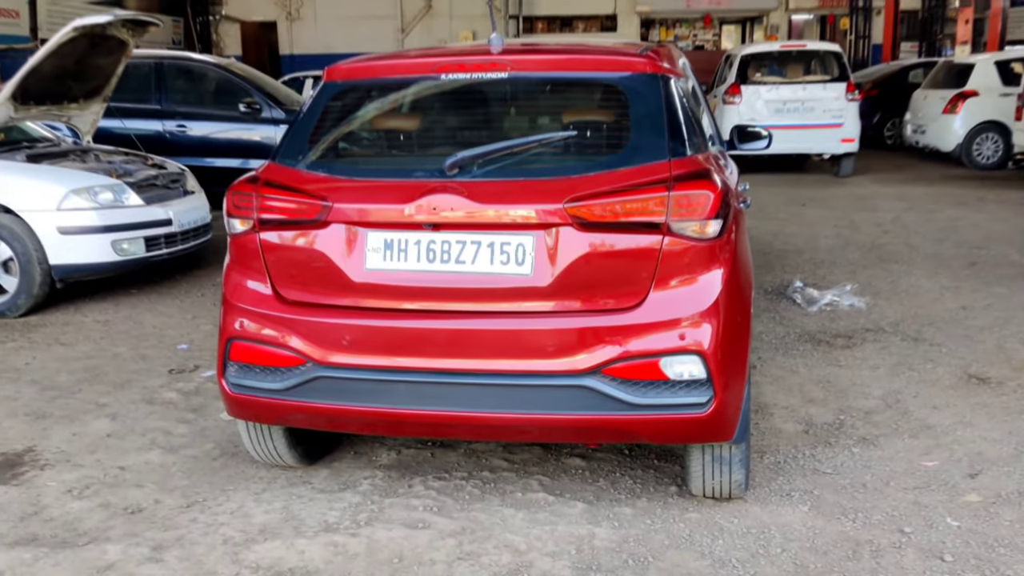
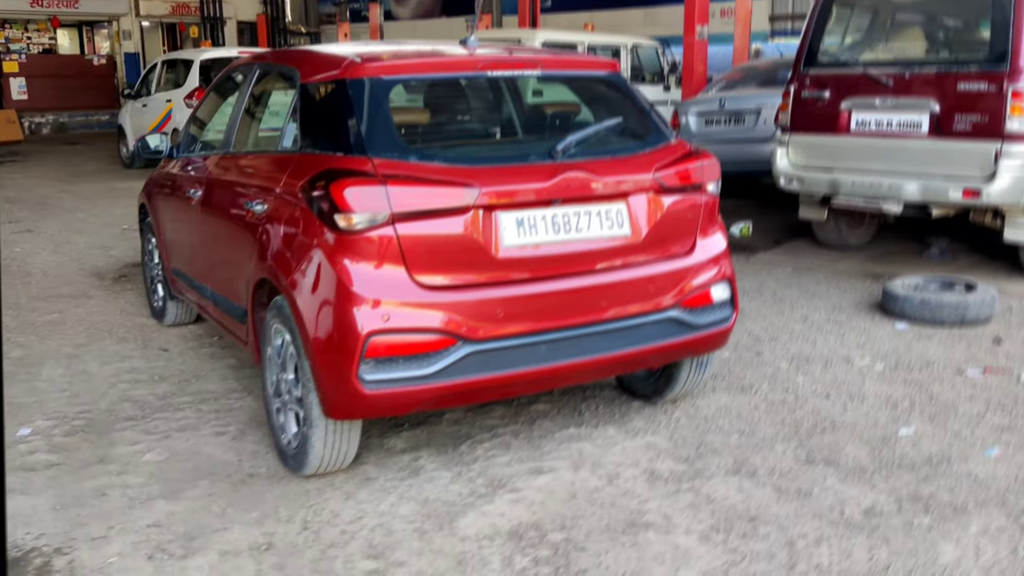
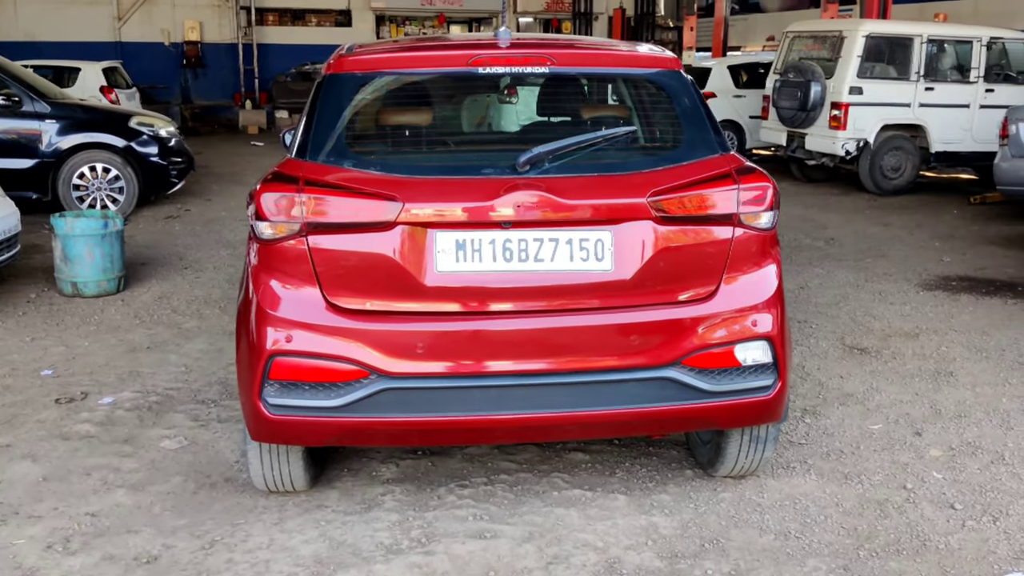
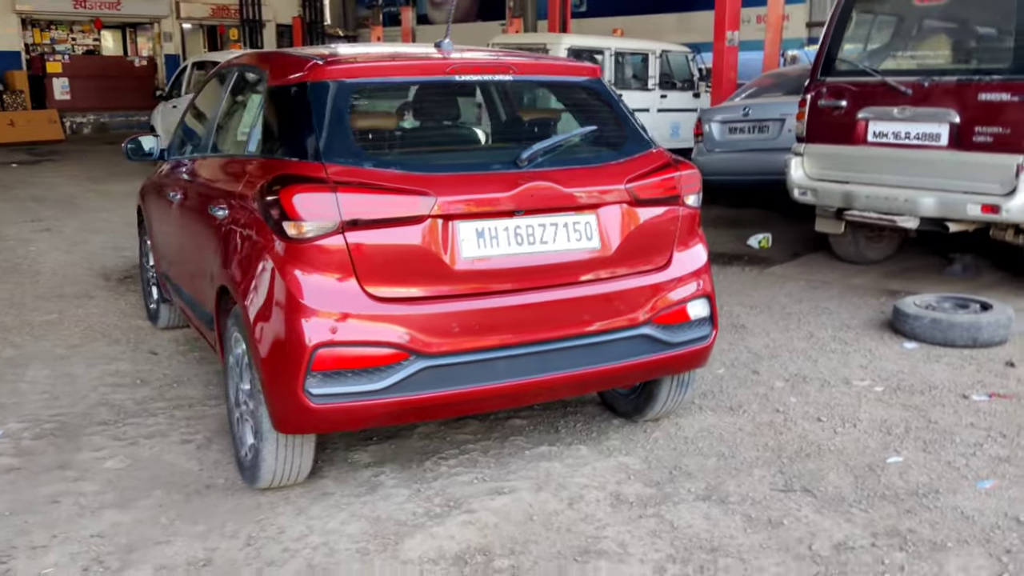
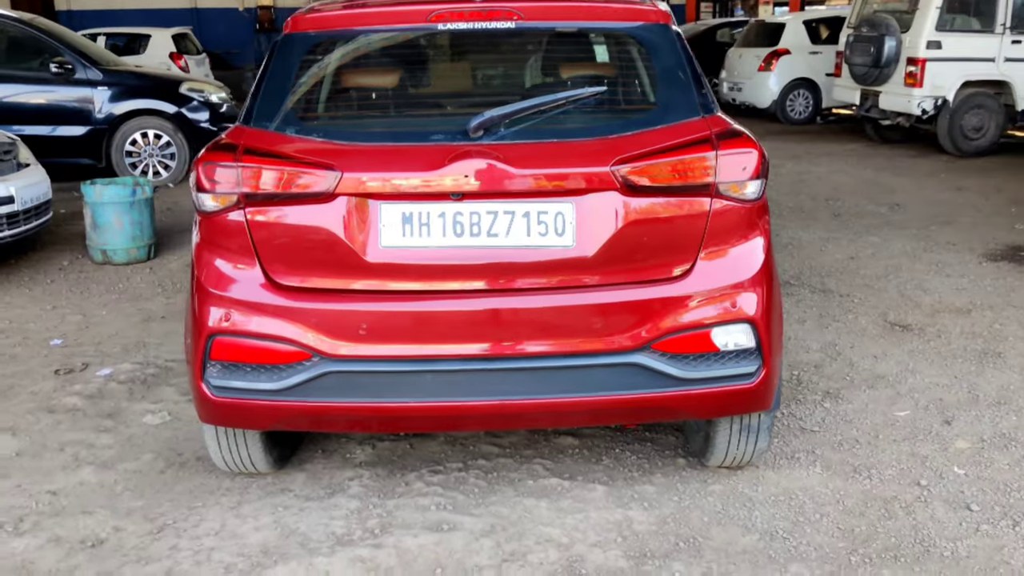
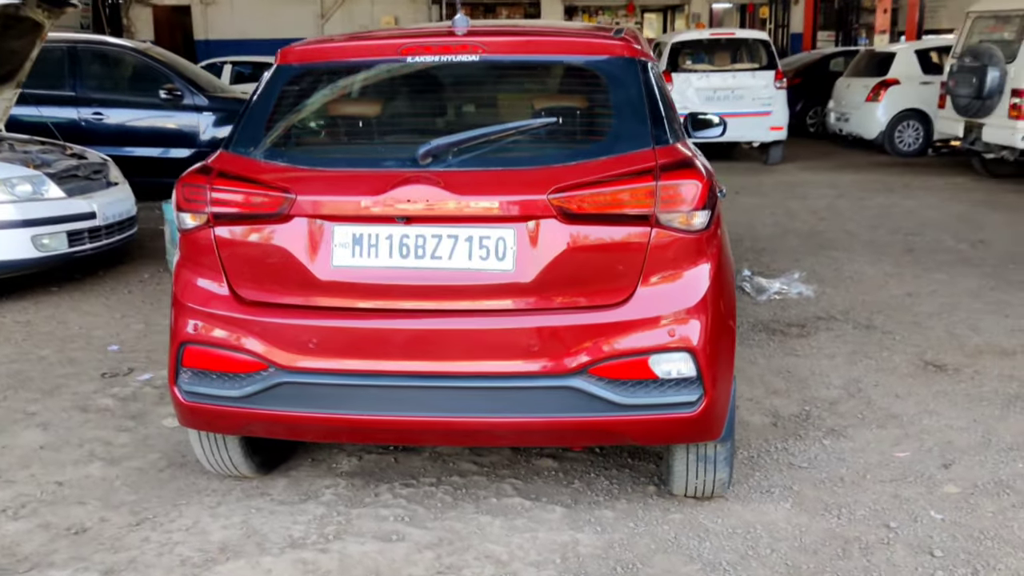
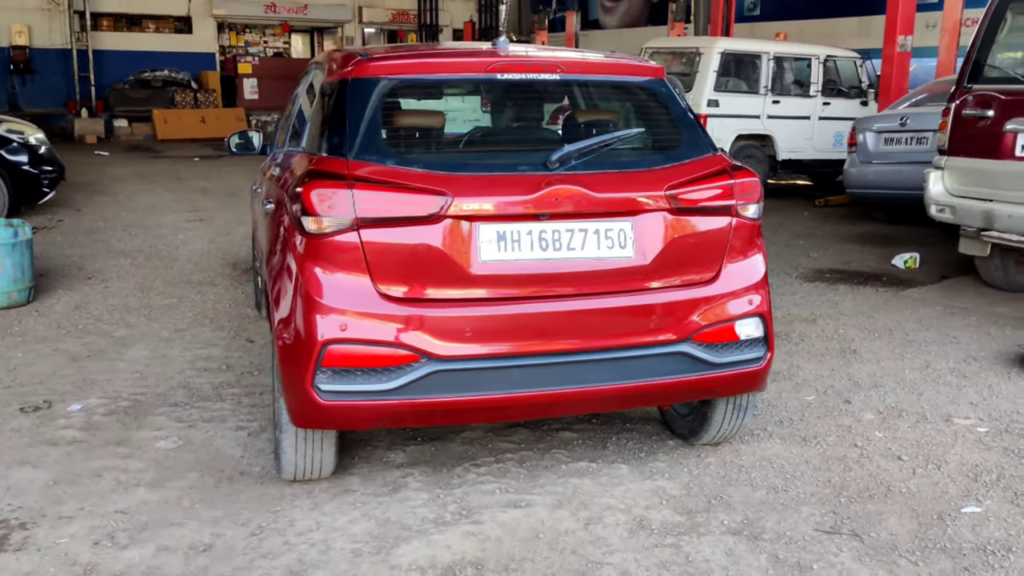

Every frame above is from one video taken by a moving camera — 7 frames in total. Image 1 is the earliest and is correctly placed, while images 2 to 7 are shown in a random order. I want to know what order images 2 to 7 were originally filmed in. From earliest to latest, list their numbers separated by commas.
6, 5, 3, 7, 4, 2
